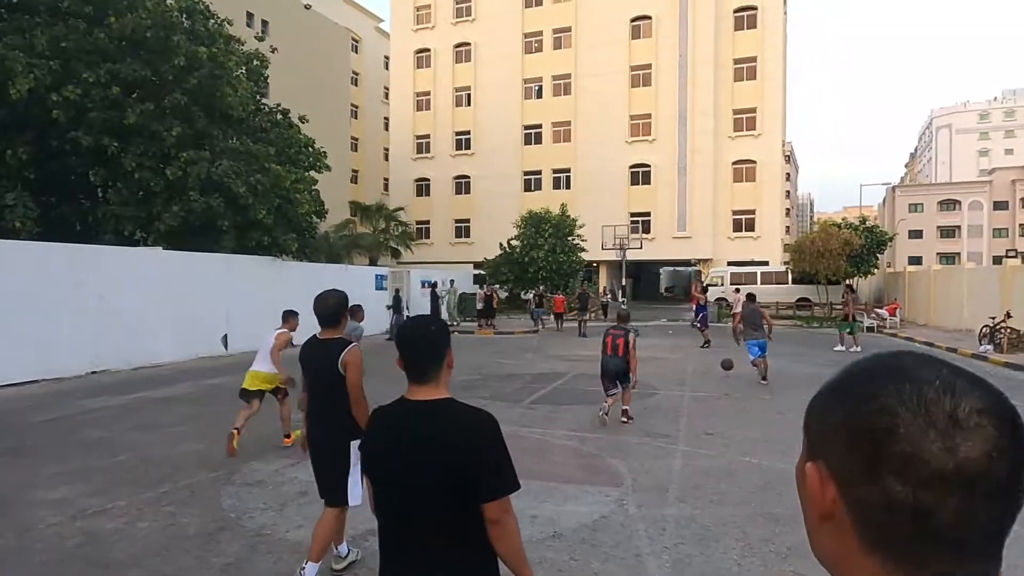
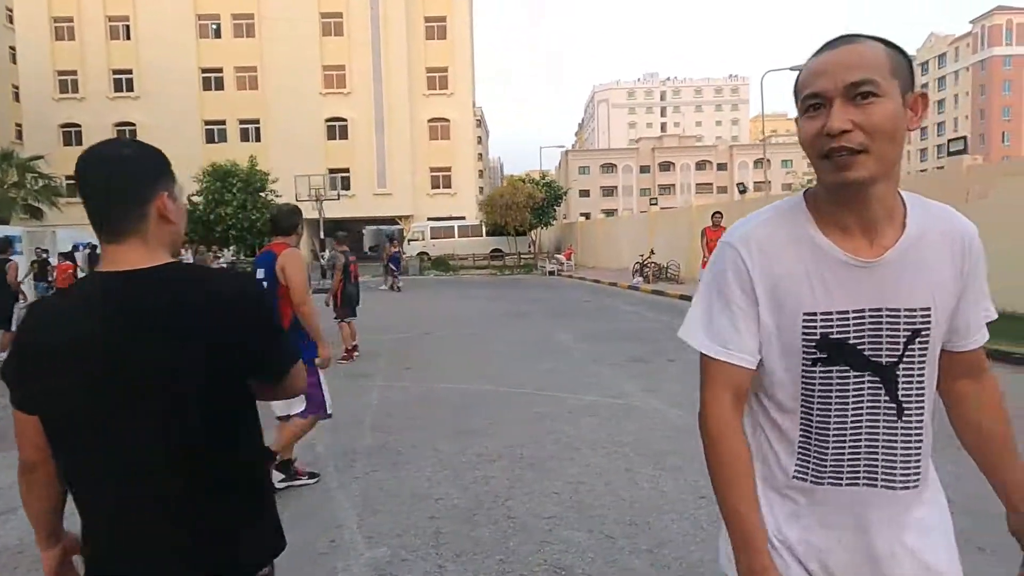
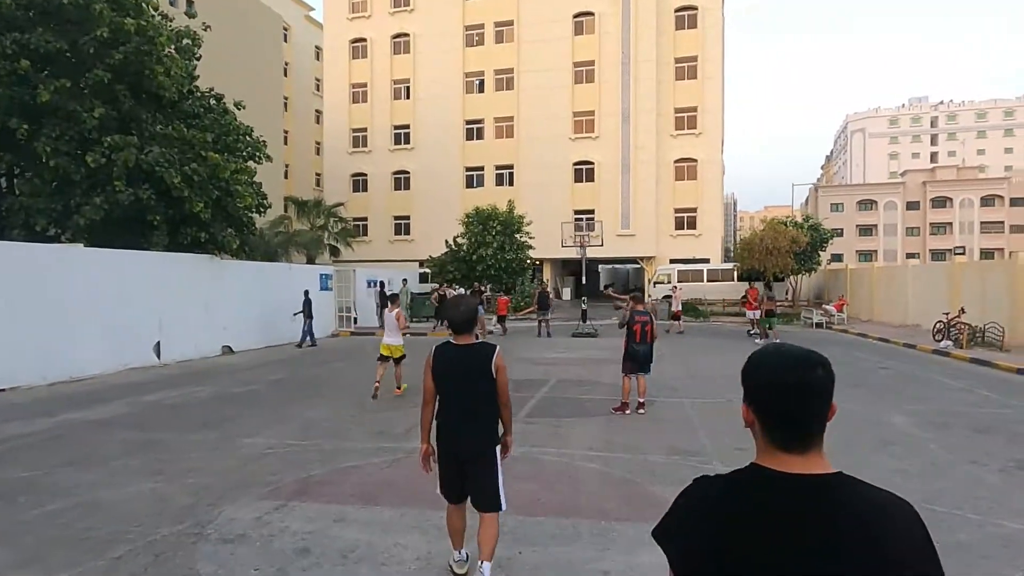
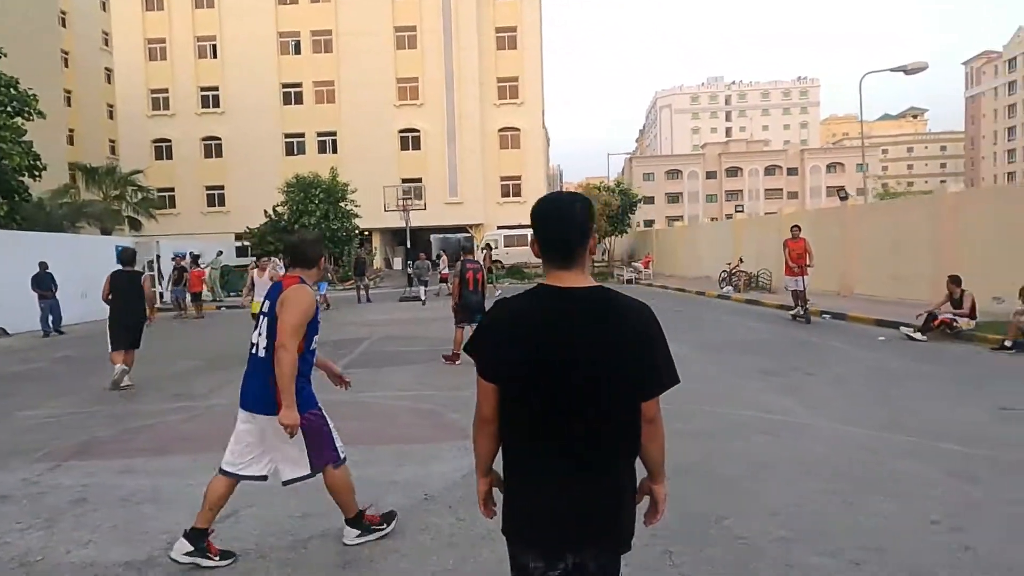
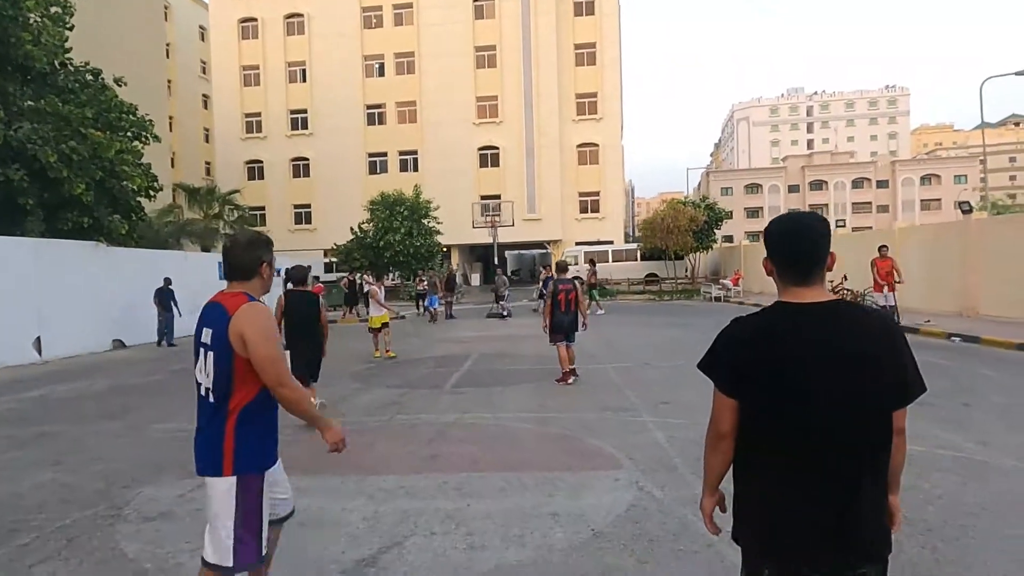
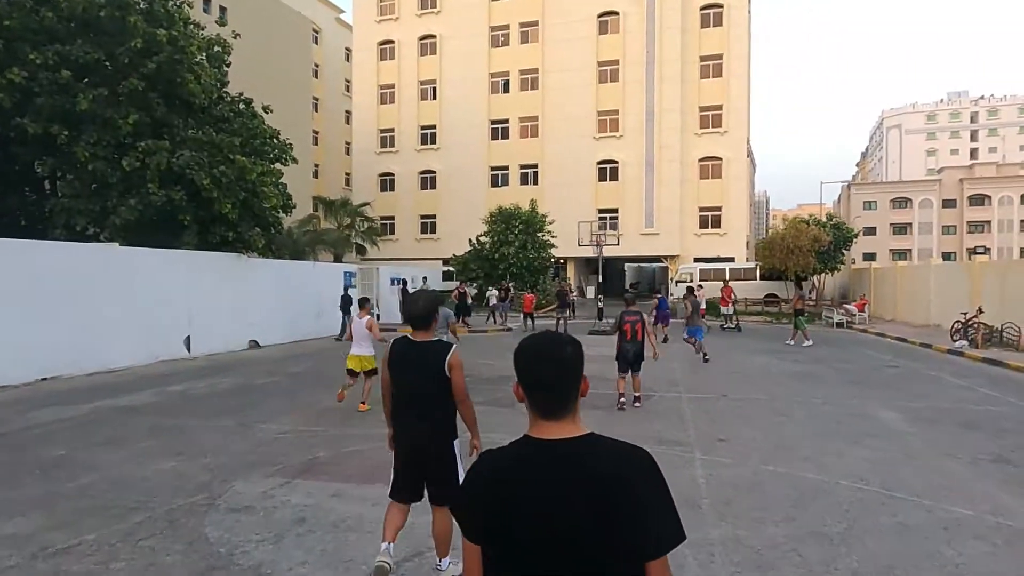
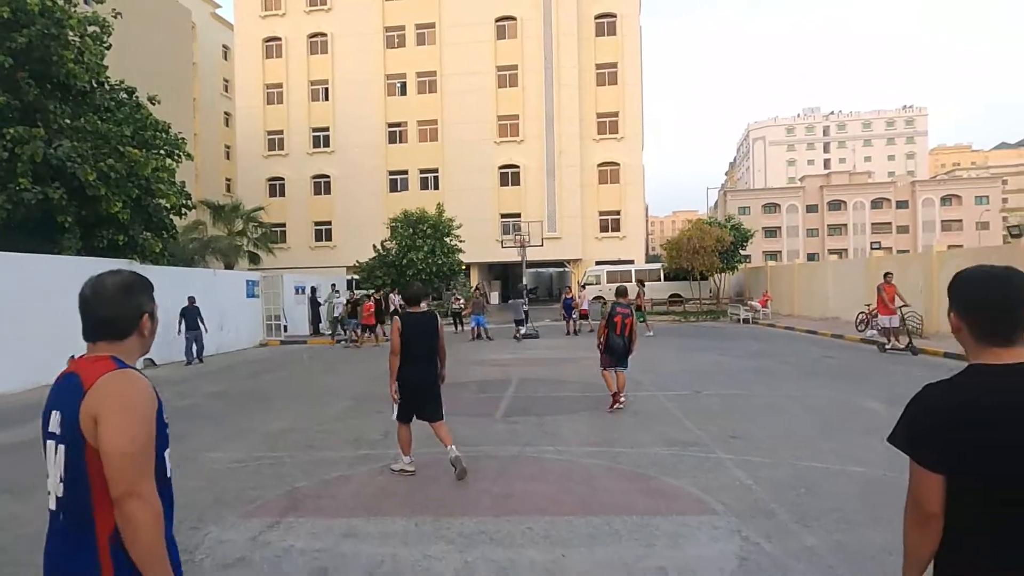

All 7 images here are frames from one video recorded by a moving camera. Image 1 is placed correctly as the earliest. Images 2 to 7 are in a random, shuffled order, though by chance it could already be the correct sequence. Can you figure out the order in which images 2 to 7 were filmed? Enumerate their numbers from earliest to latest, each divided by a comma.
6, 3, 7, 5, 4, 2
